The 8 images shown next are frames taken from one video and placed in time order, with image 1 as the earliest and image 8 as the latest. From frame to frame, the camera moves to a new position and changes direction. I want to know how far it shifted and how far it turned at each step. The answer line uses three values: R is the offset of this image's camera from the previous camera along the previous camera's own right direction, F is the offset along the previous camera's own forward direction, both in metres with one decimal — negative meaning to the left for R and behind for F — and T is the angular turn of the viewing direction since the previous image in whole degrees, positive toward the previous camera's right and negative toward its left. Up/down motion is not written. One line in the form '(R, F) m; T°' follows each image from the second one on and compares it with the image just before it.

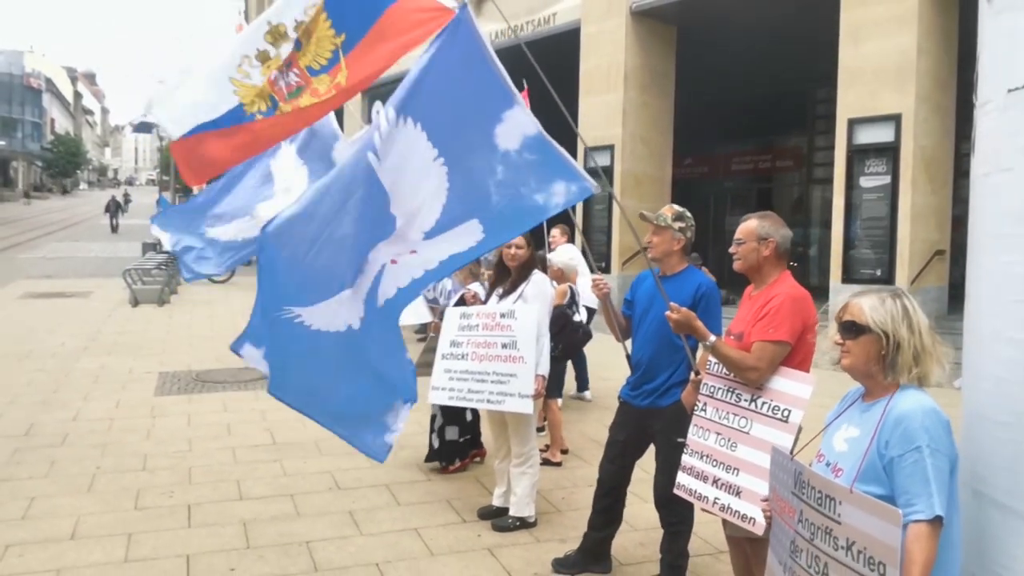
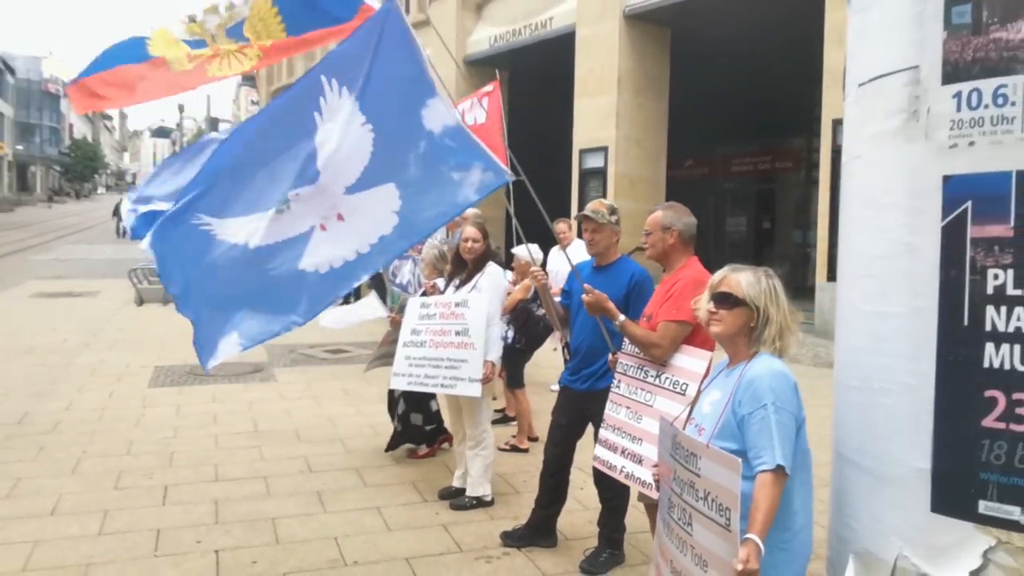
(+0.4, -0.3) m; -1°
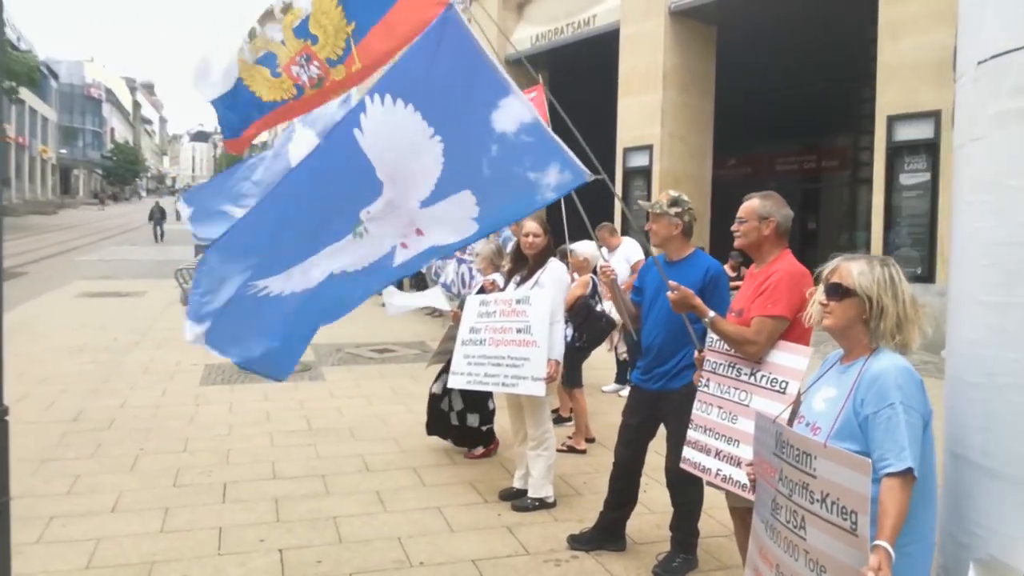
(-0.2, +0.1) m; -2°
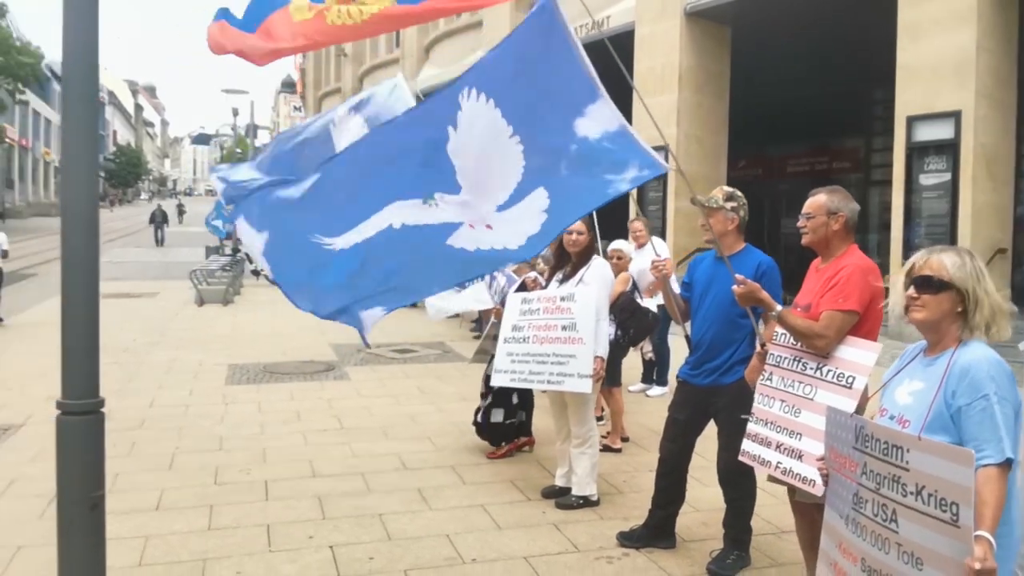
(-0.3, 0.0) m; 0°
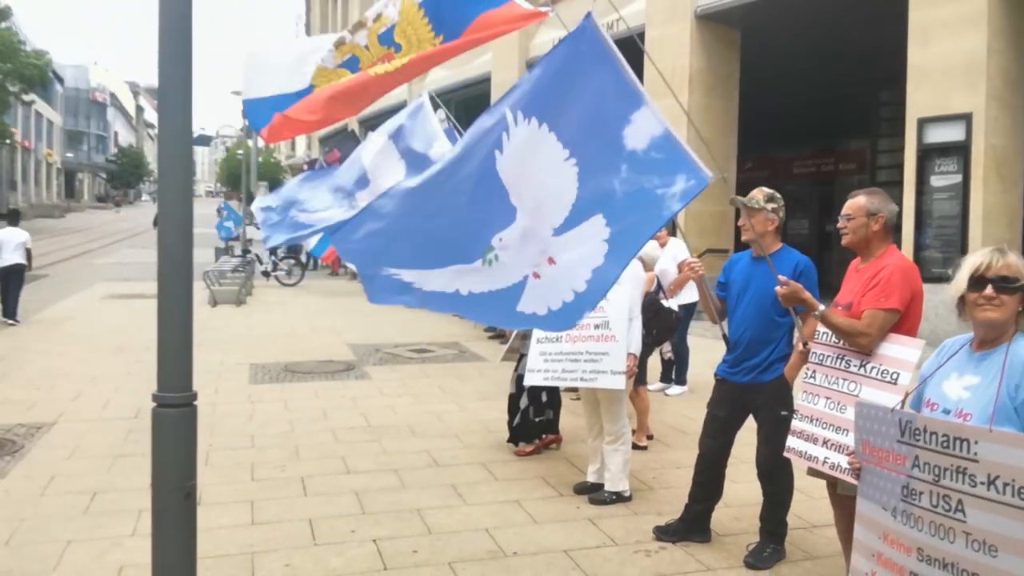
(-0.2, -0.1) m; 0°
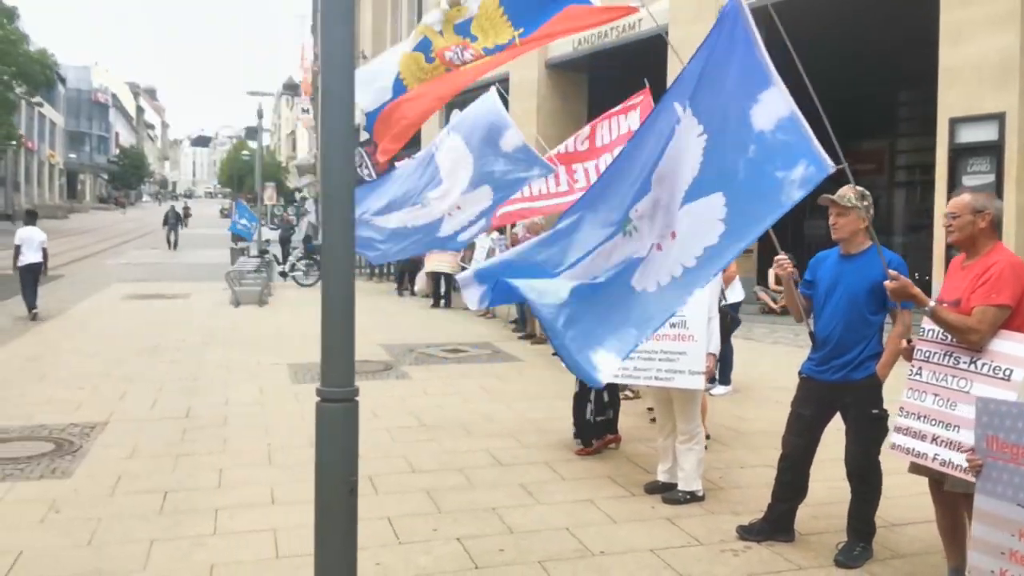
(-0.5, 0.0) m; 0°
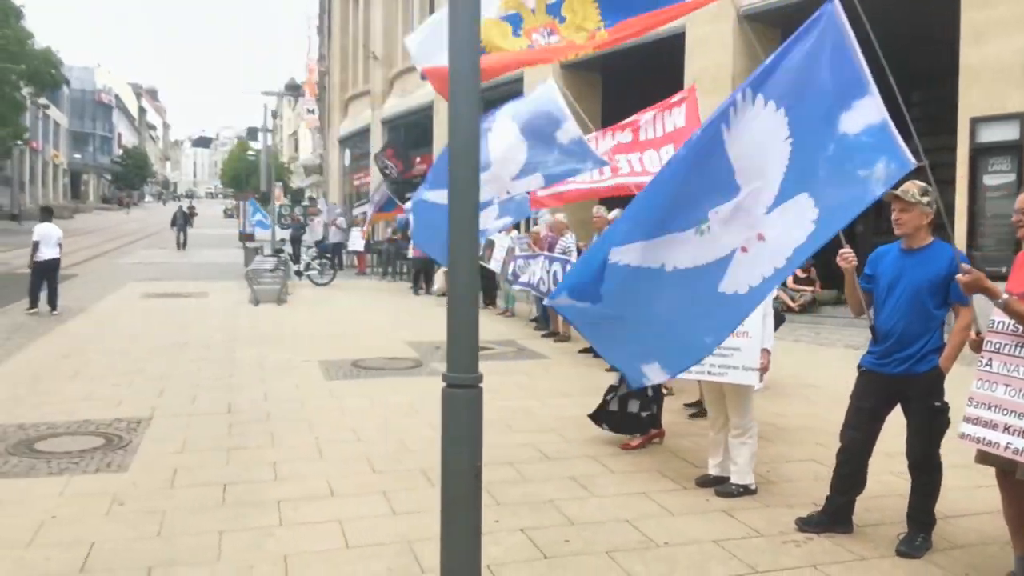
(-0.3, -0.1) m; 0°
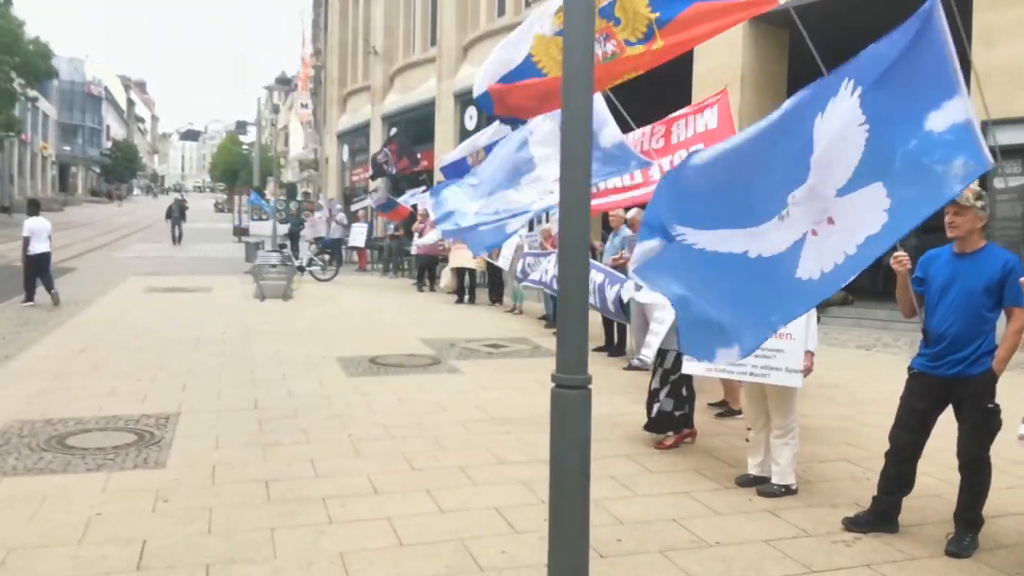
(-0.4, 0.0) m; +1°
